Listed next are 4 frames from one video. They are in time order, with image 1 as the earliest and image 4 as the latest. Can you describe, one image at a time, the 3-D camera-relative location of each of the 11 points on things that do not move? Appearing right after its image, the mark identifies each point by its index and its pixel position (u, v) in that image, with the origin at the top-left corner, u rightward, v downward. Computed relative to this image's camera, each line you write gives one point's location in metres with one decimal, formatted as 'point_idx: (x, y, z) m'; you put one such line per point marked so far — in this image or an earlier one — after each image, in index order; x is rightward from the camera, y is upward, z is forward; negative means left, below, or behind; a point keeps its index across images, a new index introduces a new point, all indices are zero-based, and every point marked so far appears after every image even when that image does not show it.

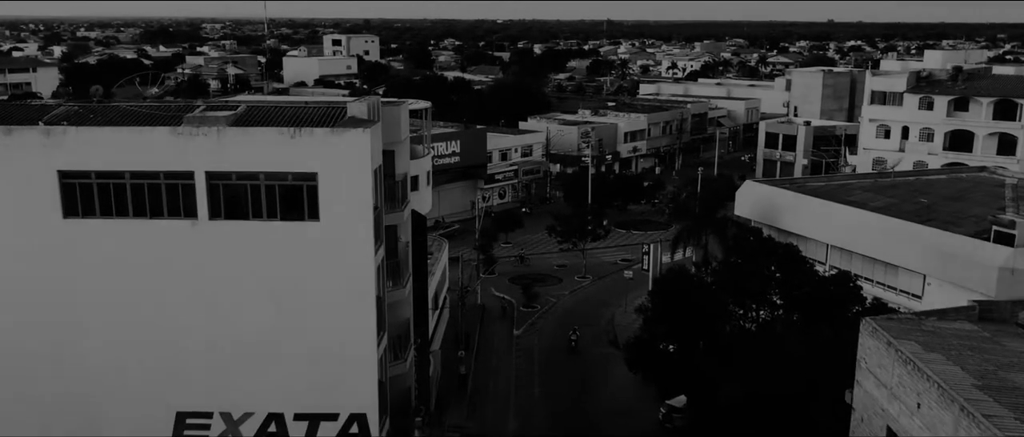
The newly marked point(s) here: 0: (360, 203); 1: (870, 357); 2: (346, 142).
0: (-3.0, +0.4, +17.5) m
1: (+7.0, -2.8, +17.2) m
2: (-3.2, +1.5, +17.1) m
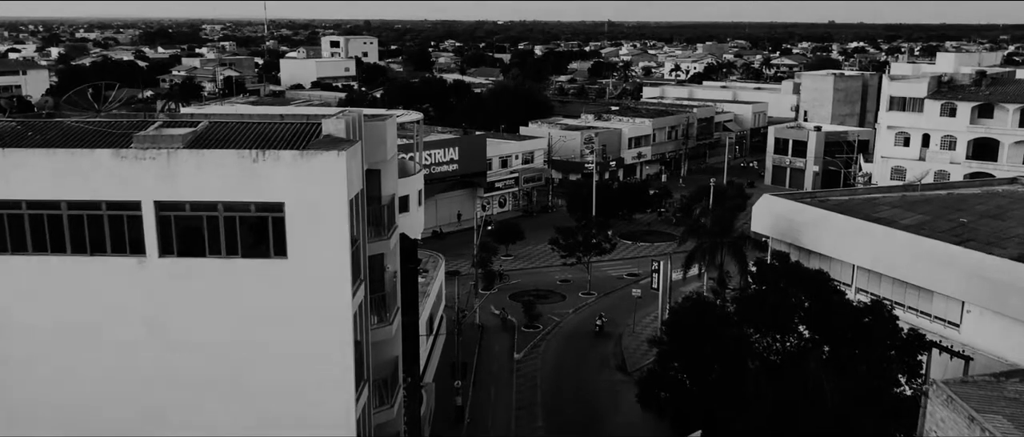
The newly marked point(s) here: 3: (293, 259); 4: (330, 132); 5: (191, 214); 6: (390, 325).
0: (-3.0, -0.3, +14.9) m
1: (+7.1, -3.4, +14.7) m
2: (-3.2, +0.8, +14.6) m
3: (-3.7, -0.7, +15.1) m
4: (-3.4, +1.6, +16.4) m
5: (-5.4, +0.1, +15.0) m
6: (-2.7, -2.4, +19.8) m
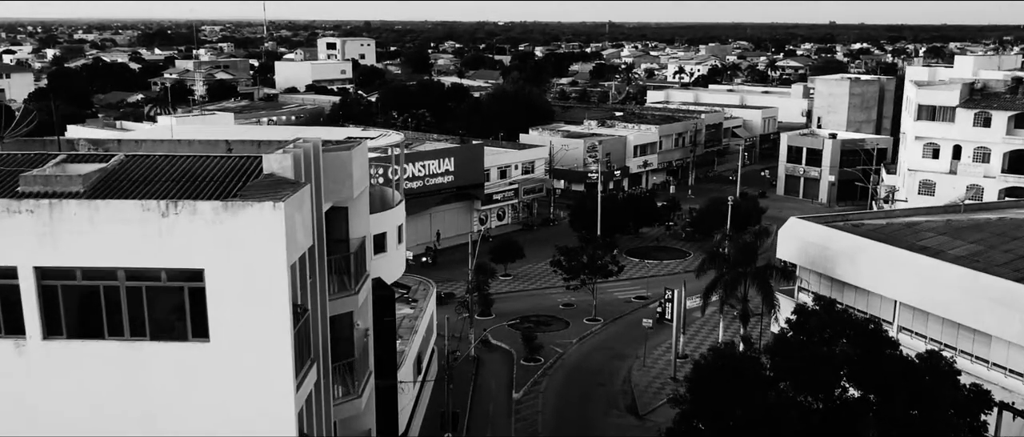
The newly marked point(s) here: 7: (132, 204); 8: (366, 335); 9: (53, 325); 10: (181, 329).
0: (-3.1, -1.2, +11.4) m
1: (+7.0, -4.3, +11.1) m
2: (-3.3, -0.1, +11.0) m
3: (-3.8, -1.6, +11.5) m
4: (-3.4, +0.7, +12.8) m
5: (-5.5, -0.8, +11.4) m
6: (-2.8, -3.3, +16.2) m
7: (-4.7, +0.2, +11.1) m
8: (-2.8, -2.2, +17.3) m
9: (-6.0, -1.4, +11.6) m
10: (-4.3, -1.4, +11.6) m
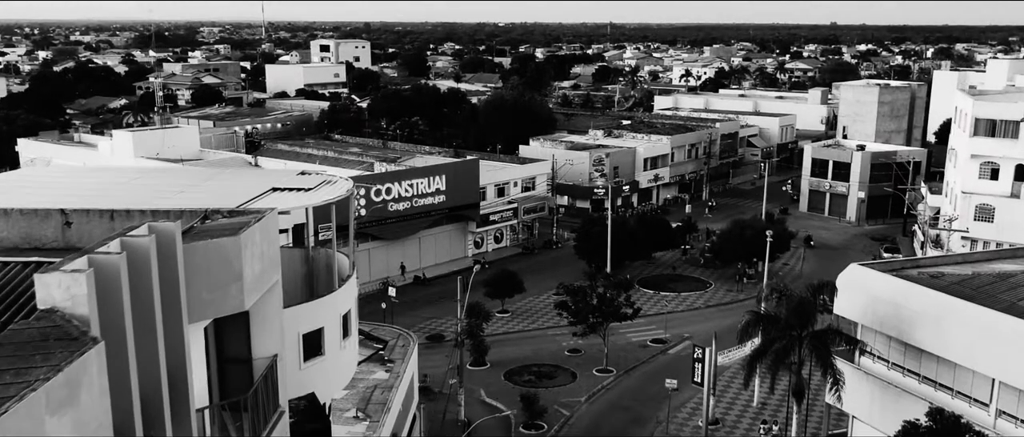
0: (-3.2, -2.5, +5.5) m
1: (+6.8, -5.6, +5.2) m
2: (-3.4, -1.4, +5.2) m
3: (-3.9, -2.9, +5.6) m
4: (-3.6, -0.7, +6.9) m
5: (-5.6, -2.2, +5.6) m
6: (-2.9, -4.6, +10.3) m
7: (-4.9, -1.2, +5.2) m
8: (-2.9, -3.6, +11.4) m
9: (-6.1, -2.7, +5.8) m
10: (-4.4, -2.8, +5.7) m
